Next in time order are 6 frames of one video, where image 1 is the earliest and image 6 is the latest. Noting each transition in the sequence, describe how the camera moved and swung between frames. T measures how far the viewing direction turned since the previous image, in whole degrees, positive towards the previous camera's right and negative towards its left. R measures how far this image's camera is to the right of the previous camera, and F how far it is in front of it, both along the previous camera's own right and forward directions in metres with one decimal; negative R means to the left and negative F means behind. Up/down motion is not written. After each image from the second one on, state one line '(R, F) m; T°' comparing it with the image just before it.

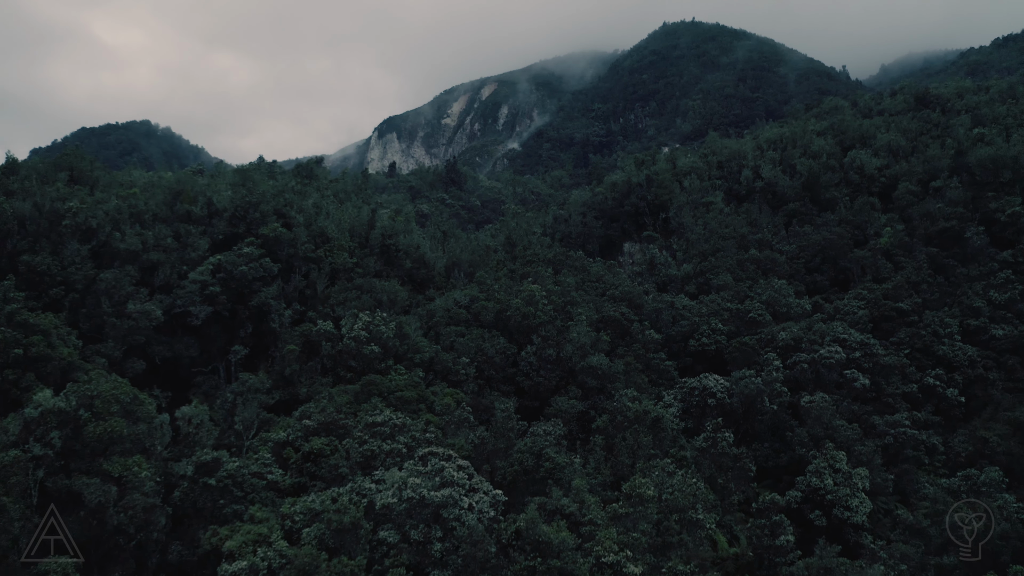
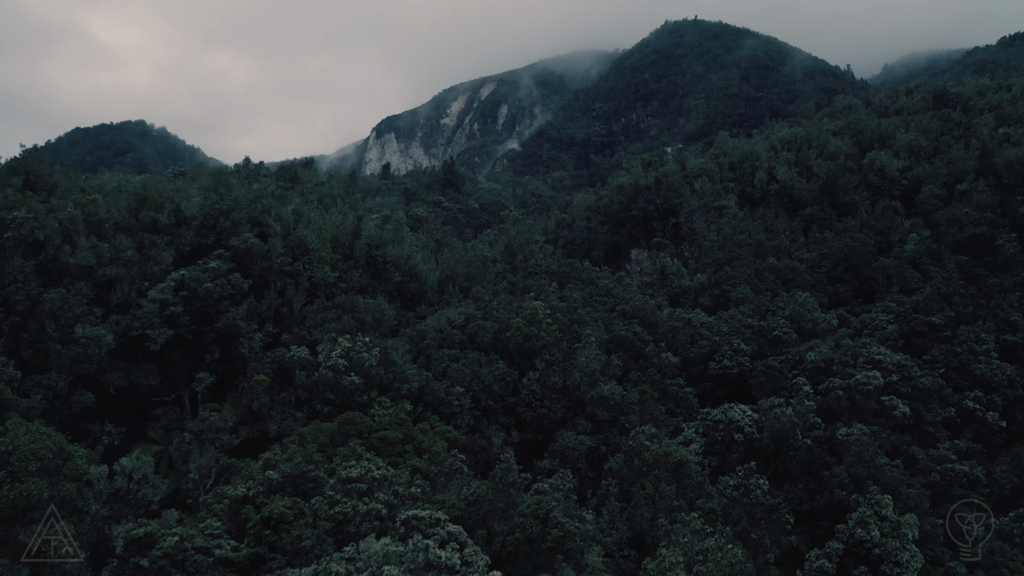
(0.0, +2.9) m; 0°
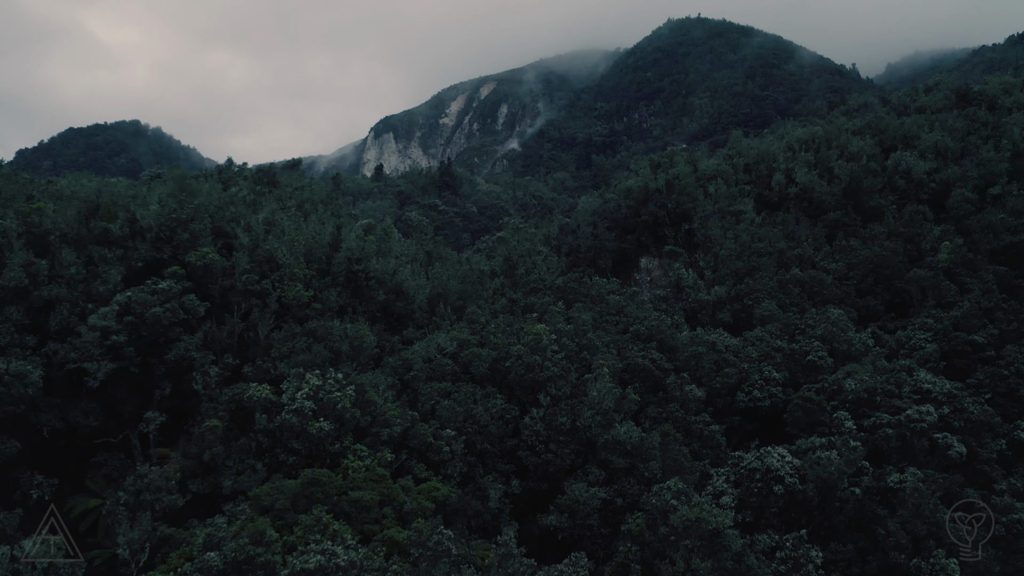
(0.0, +3.2) m; 0°
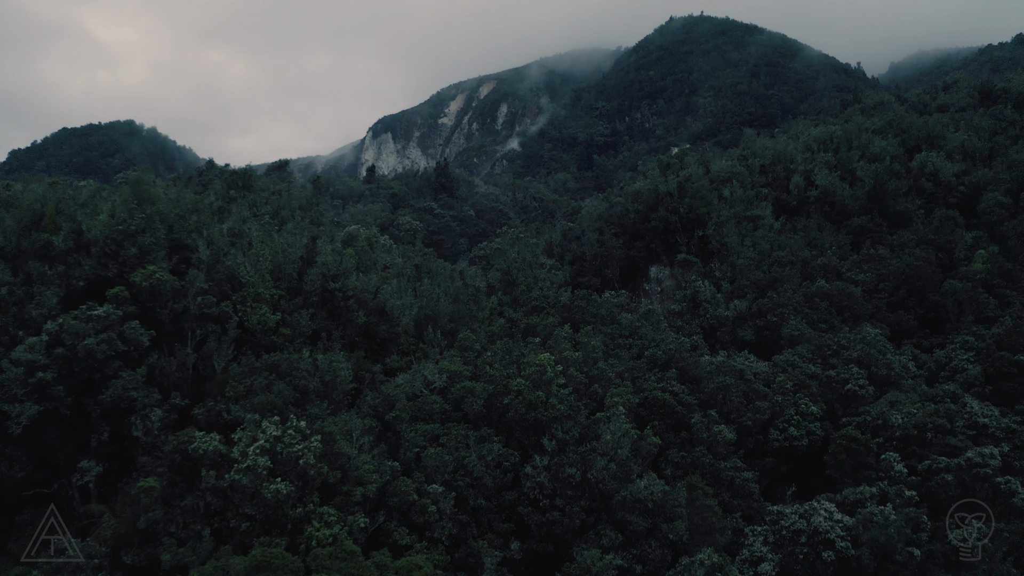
(0.0, +3.0) m; 0°
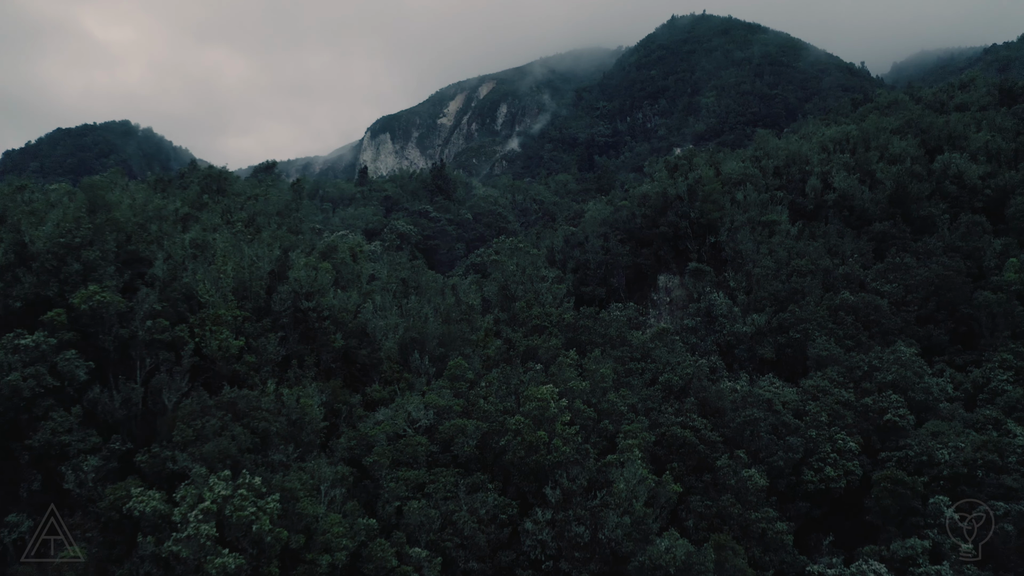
(+0.1, +2.4) m; 0°
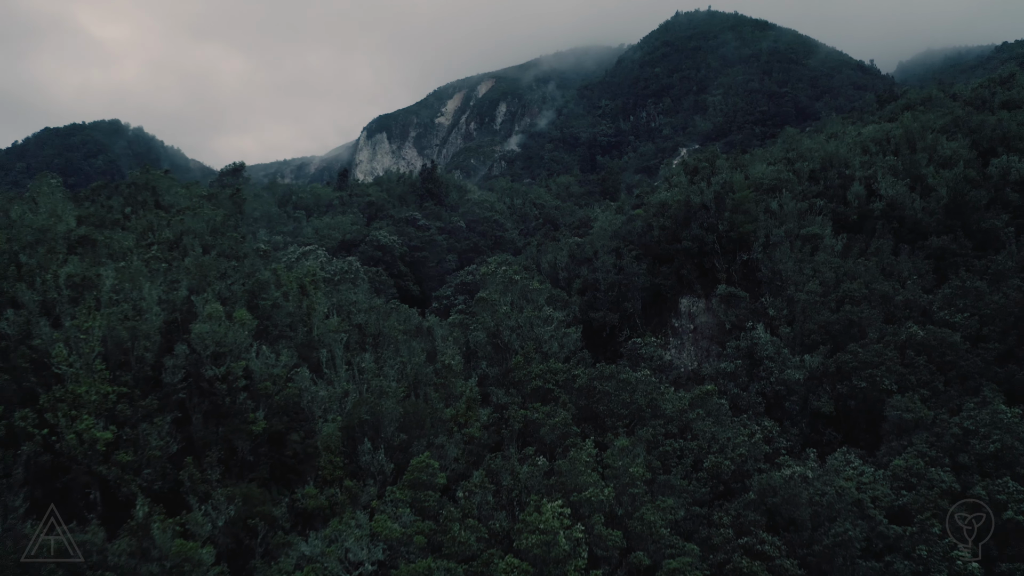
(+0.2, +5.2) m; 0°
